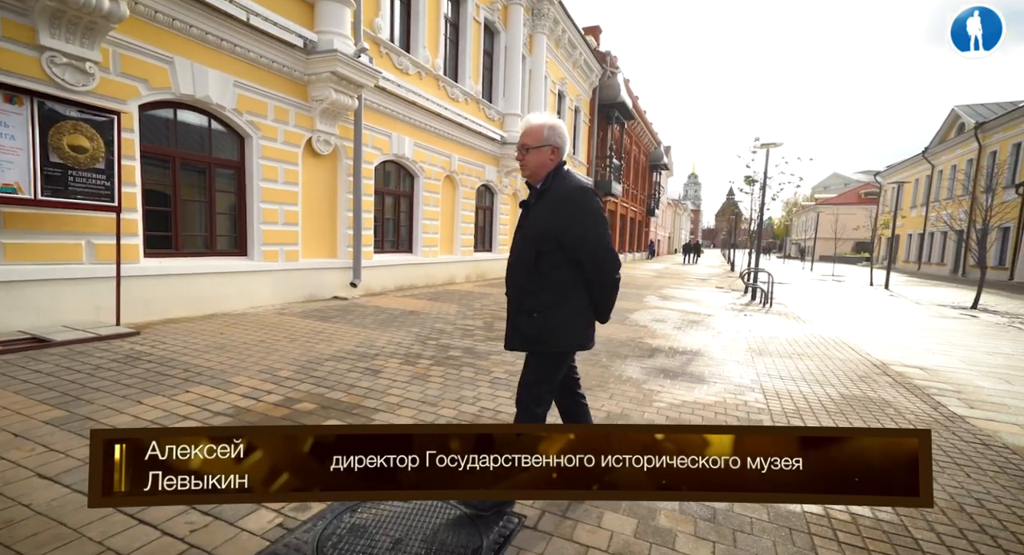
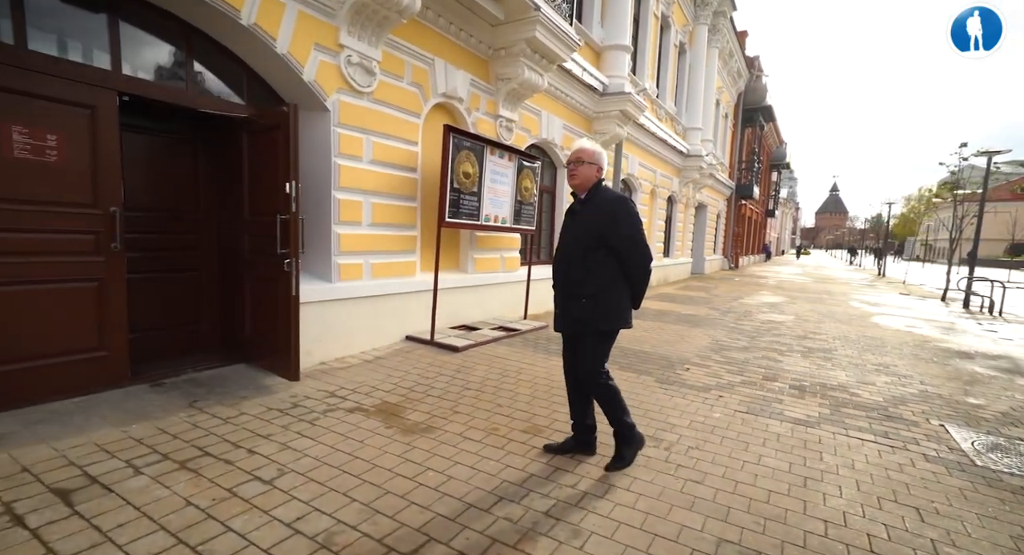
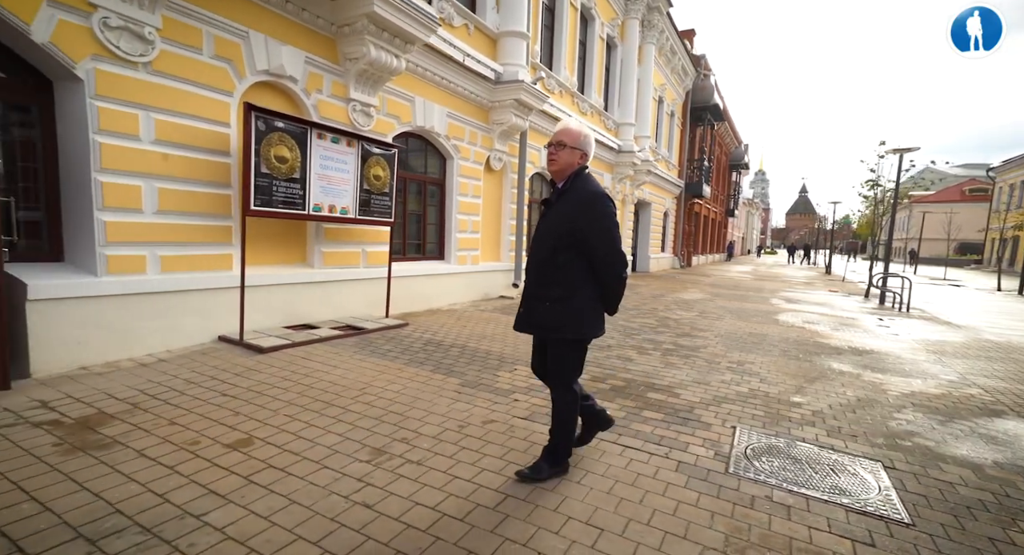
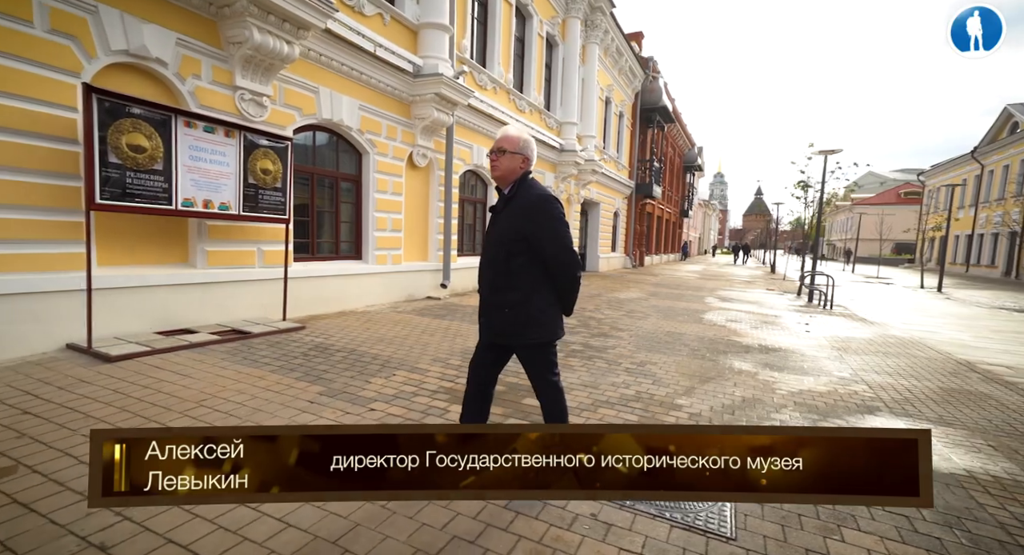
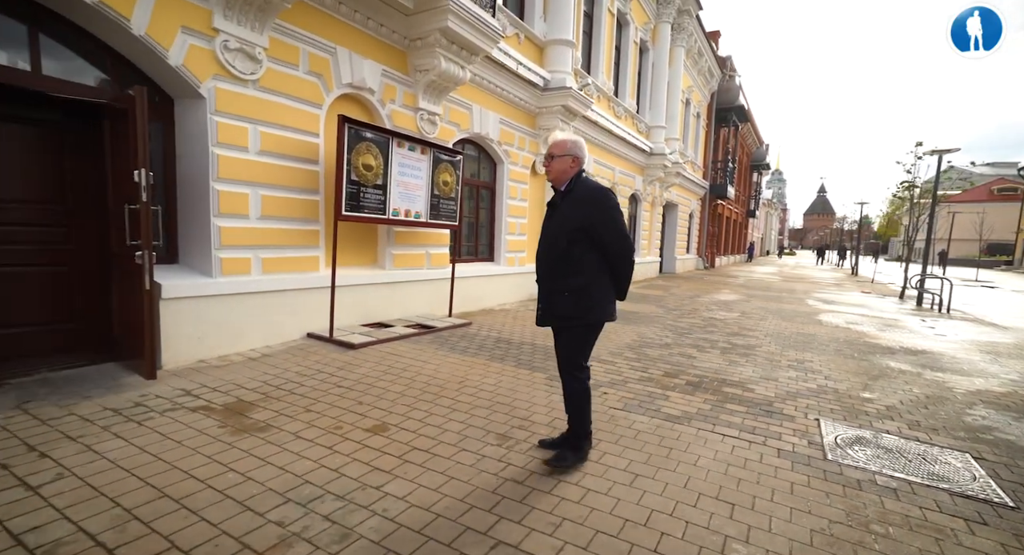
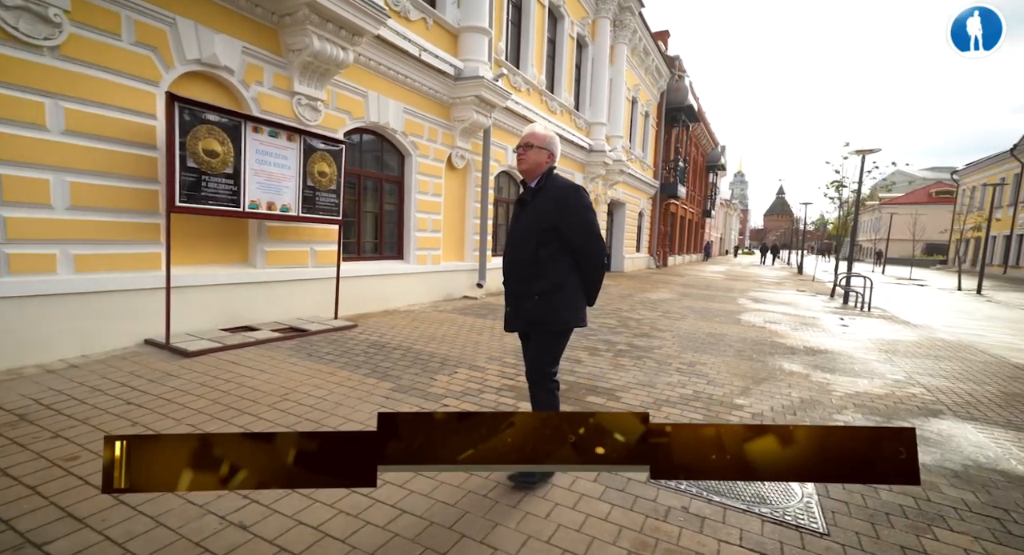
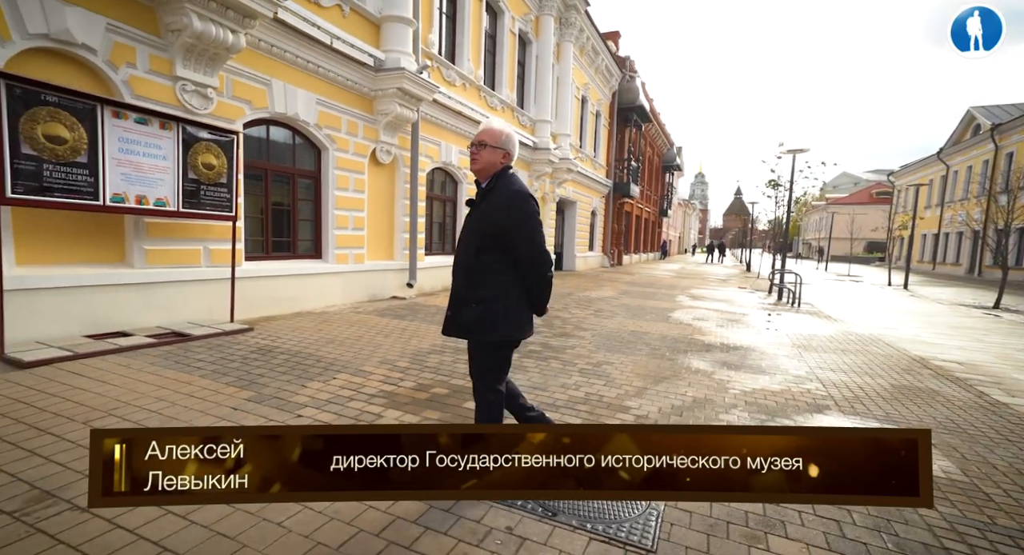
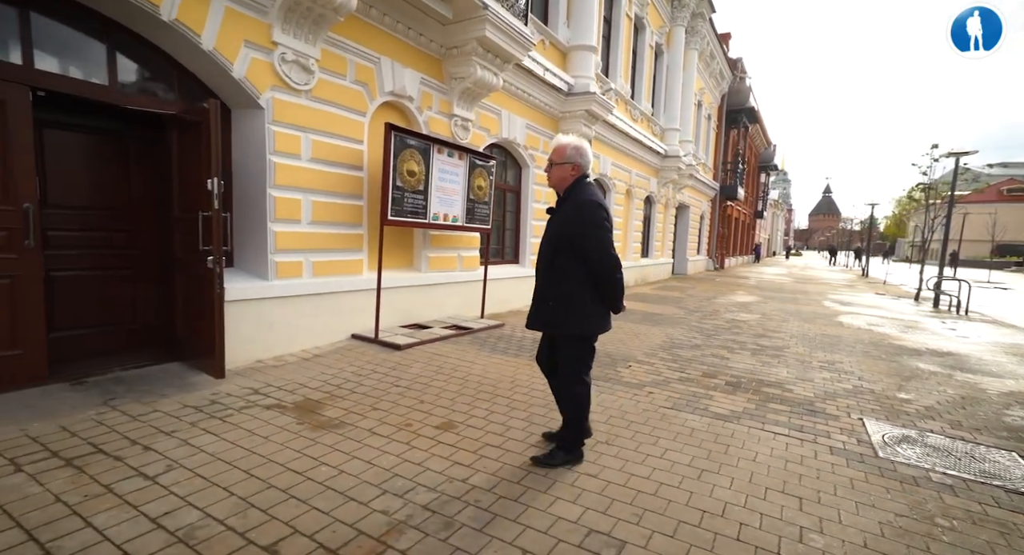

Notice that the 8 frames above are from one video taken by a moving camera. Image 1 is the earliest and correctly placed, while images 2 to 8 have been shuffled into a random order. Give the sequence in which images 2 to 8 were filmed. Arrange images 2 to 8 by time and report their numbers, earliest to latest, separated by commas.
7, 4, 6, 3, 5, 8, 2
